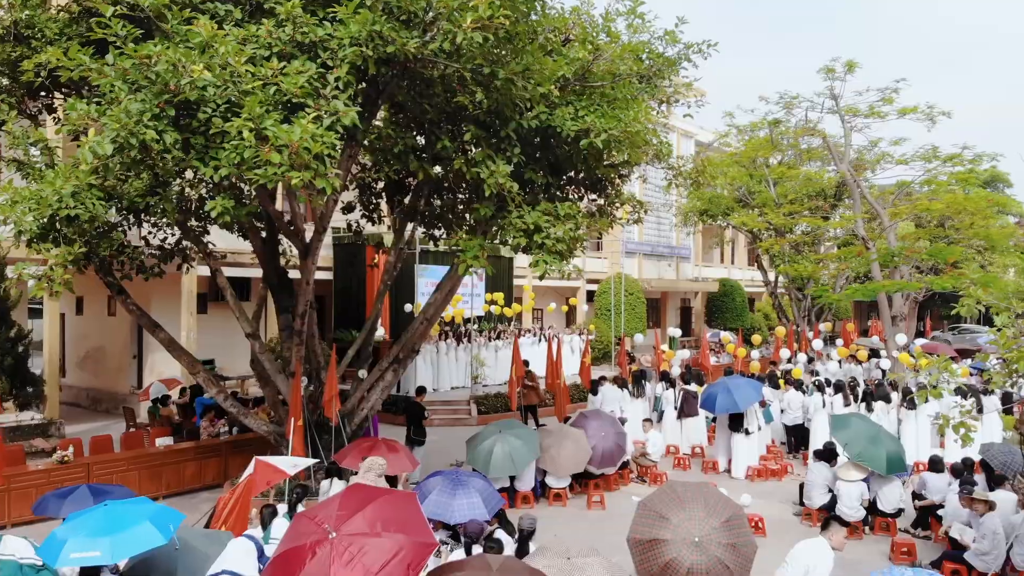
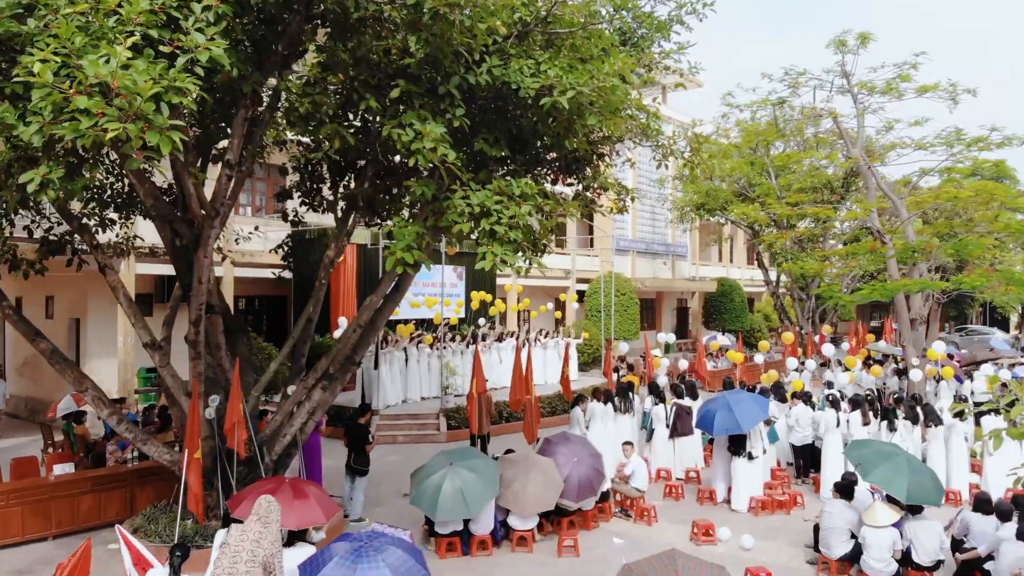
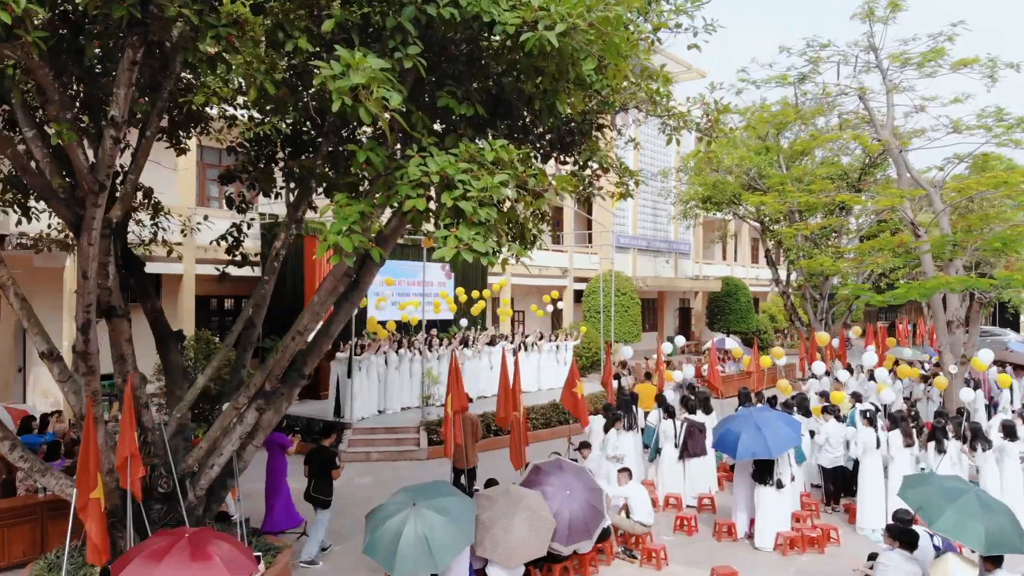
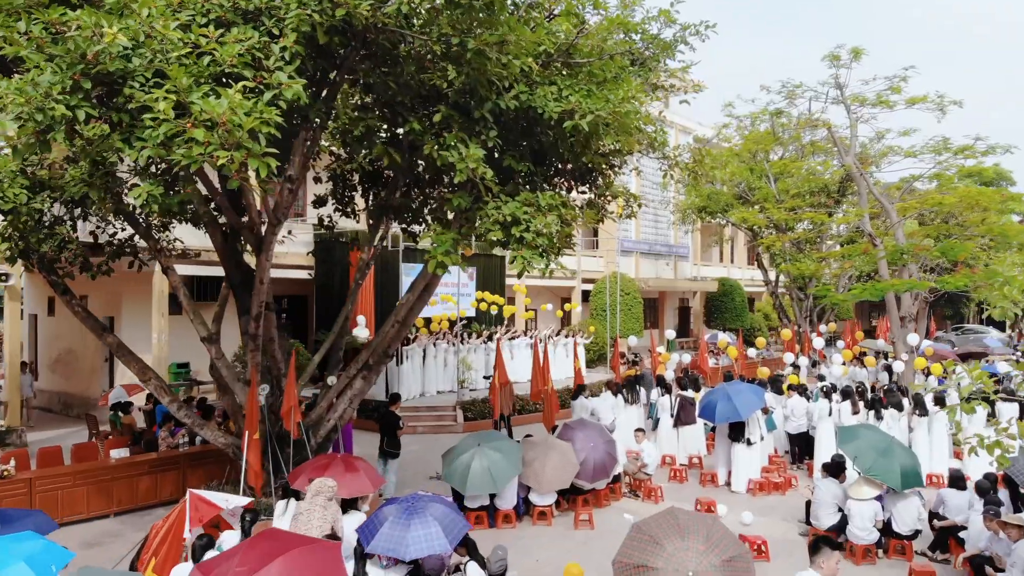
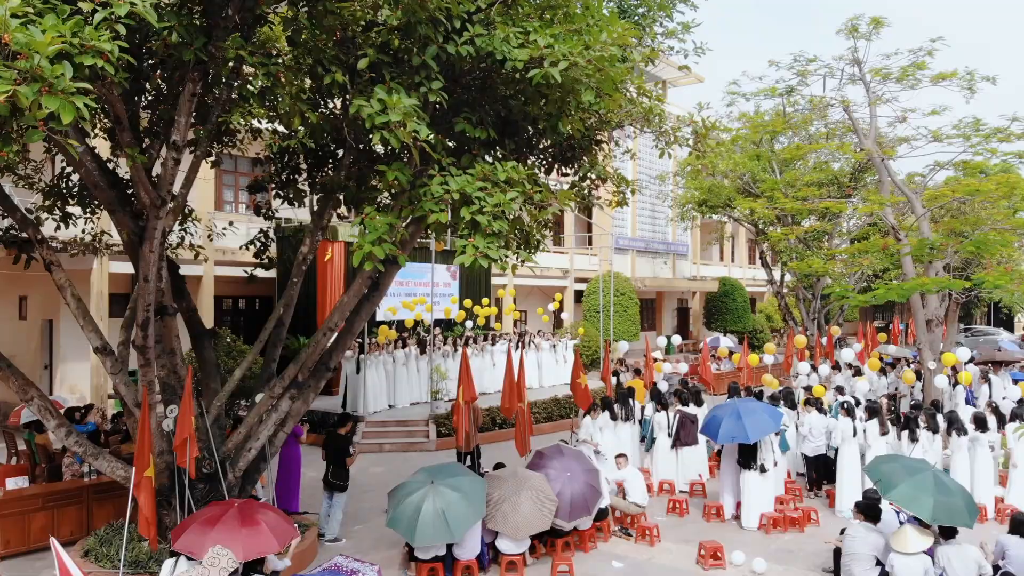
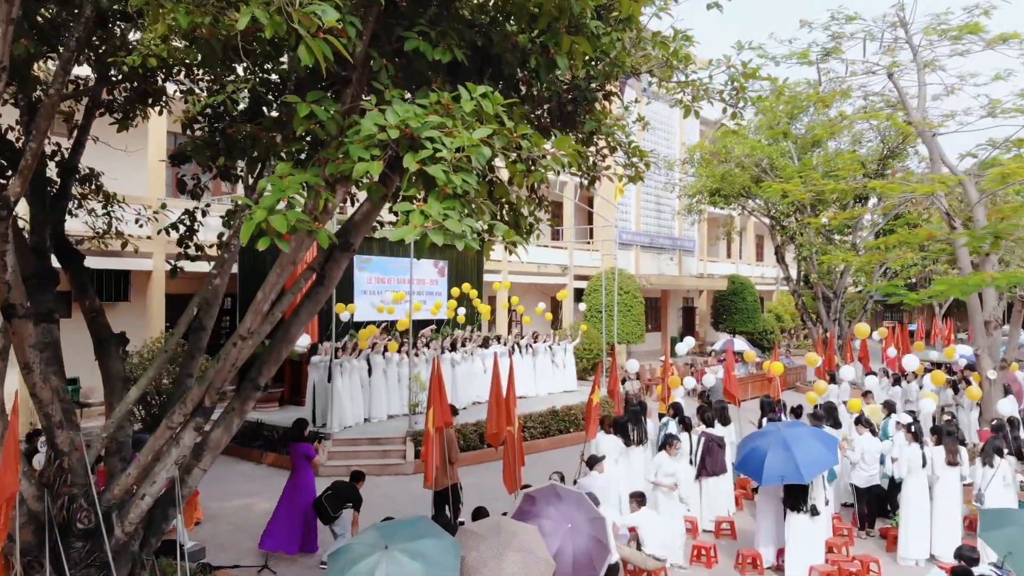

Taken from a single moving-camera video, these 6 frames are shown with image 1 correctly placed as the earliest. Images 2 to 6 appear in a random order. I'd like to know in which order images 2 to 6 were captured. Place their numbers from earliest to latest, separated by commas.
4, 2, 5, 3, 6
